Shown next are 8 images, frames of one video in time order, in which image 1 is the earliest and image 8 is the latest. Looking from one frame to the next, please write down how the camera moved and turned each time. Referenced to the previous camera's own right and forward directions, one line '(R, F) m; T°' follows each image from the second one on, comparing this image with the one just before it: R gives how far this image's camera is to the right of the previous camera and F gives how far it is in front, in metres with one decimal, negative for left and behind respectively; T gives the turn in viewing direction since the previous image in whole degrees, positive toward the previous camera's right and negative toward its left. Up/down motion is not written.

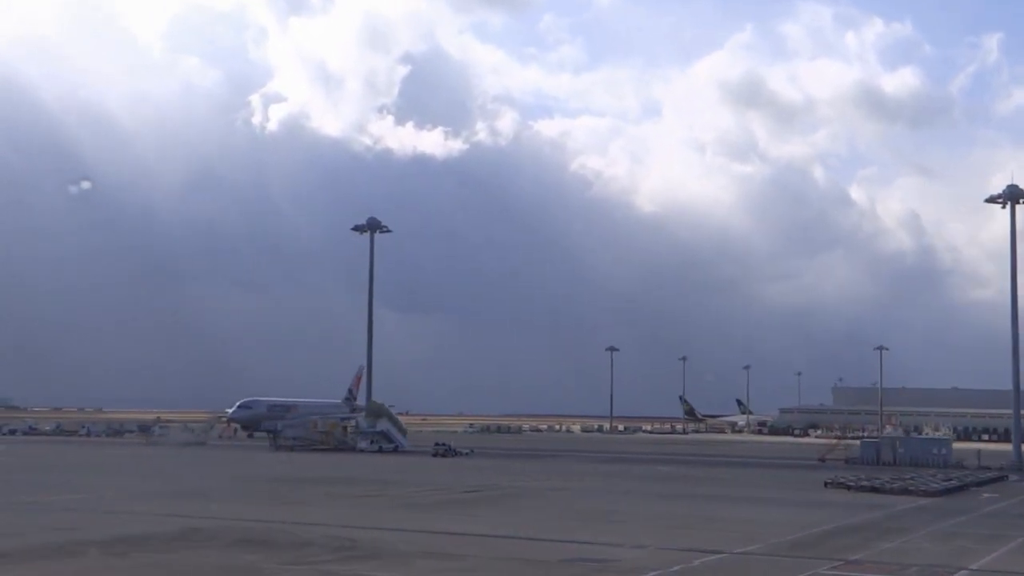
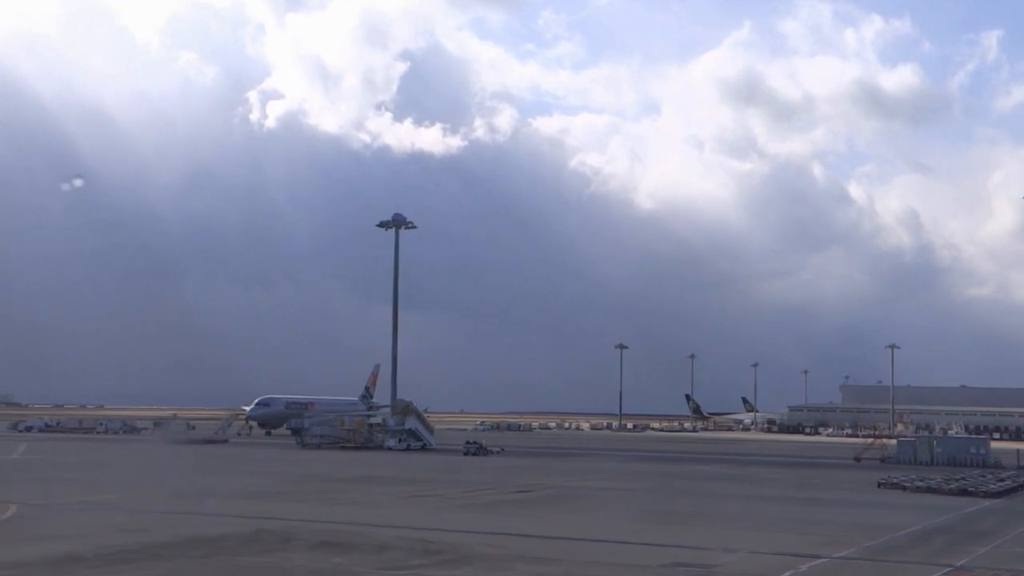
(-1.7, +0.7) m; 0°
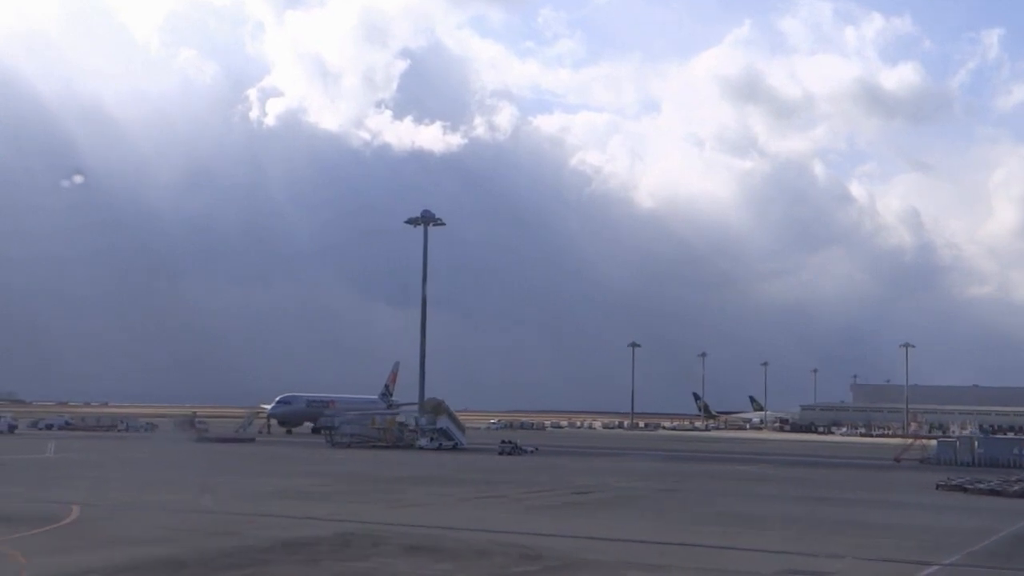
(-1.8, +0.6) m; 0°
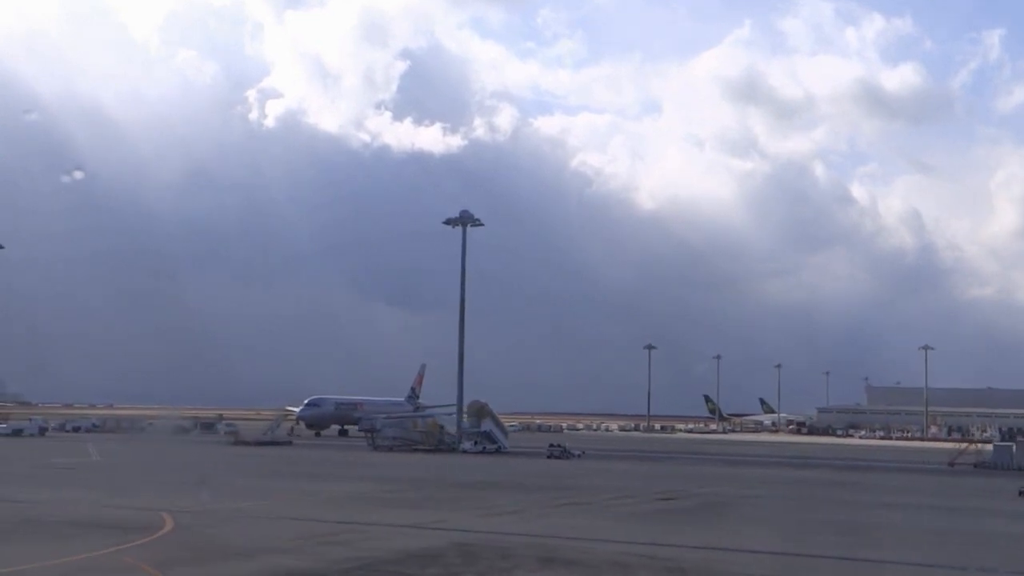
(-2.4, +0.8) m; 0°
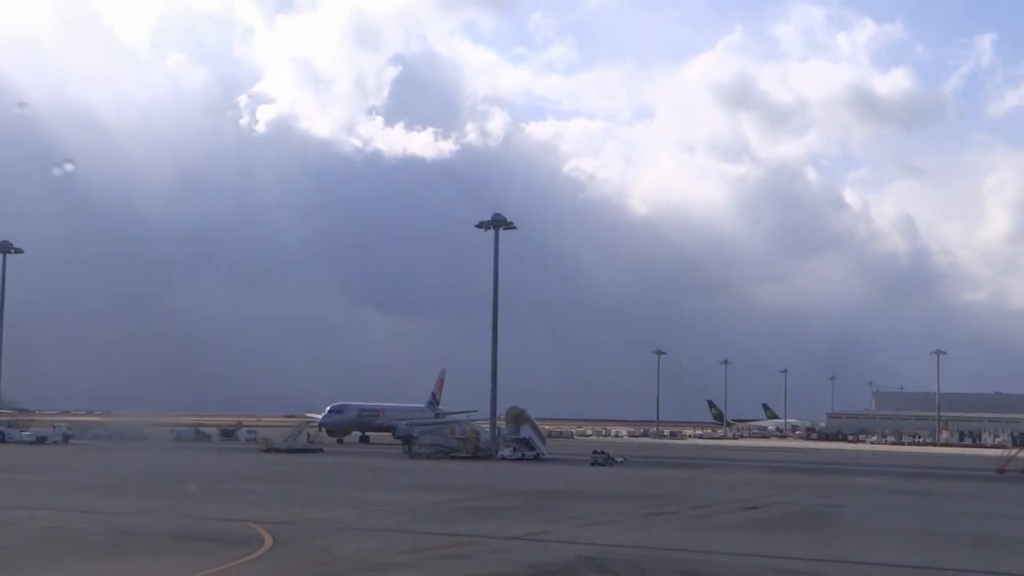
(-2.4, +0.9) m; 0°
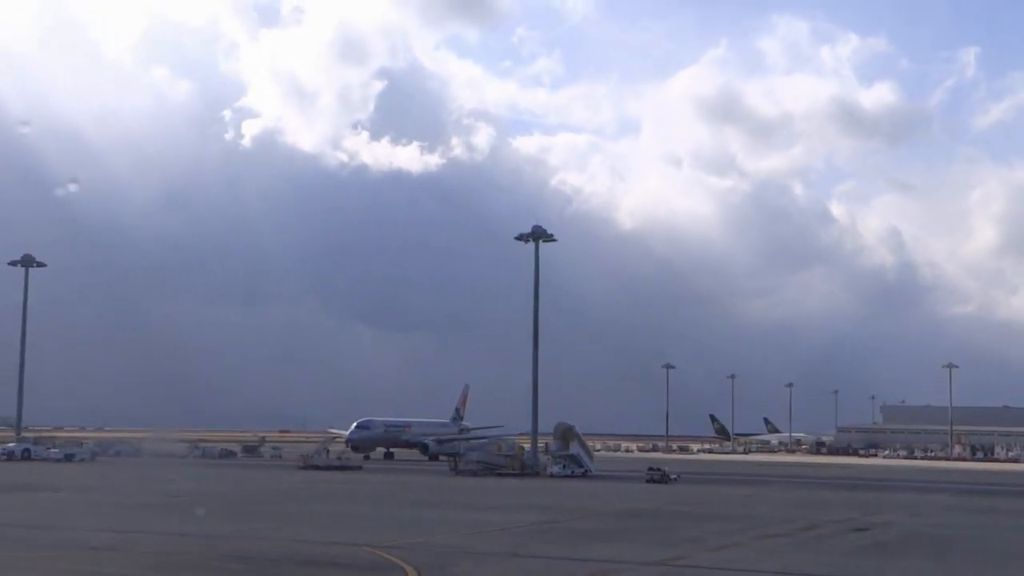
(-3.1, +1.1) m; +1°
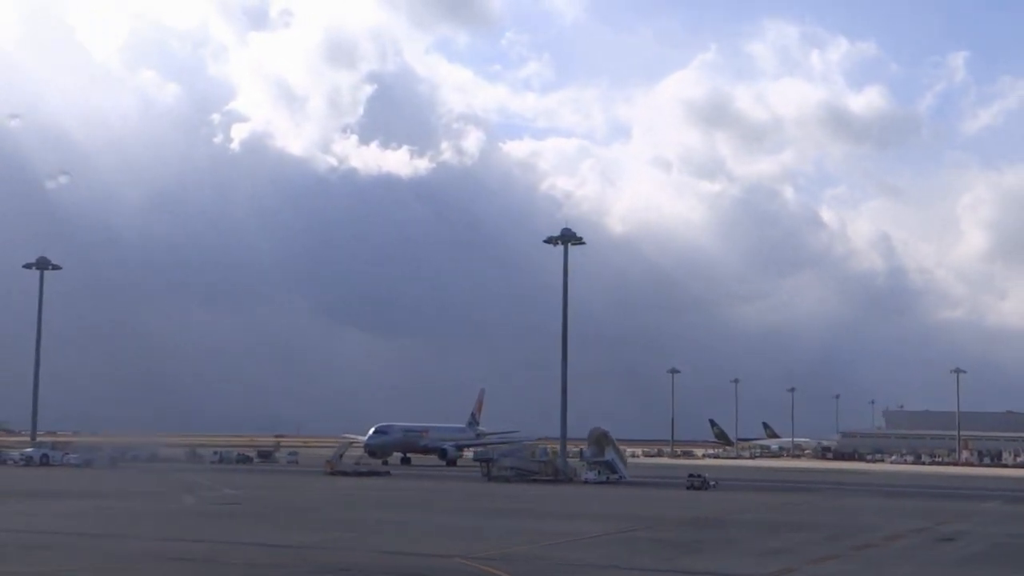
(-2.2, +0.8) m; 0°
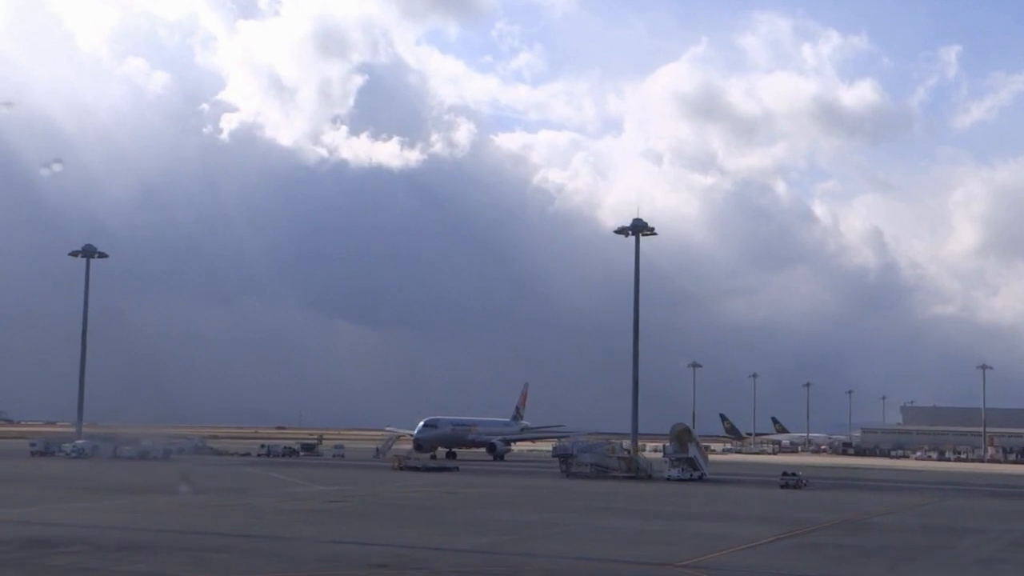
(-4.4, +1.6) m; 0°
